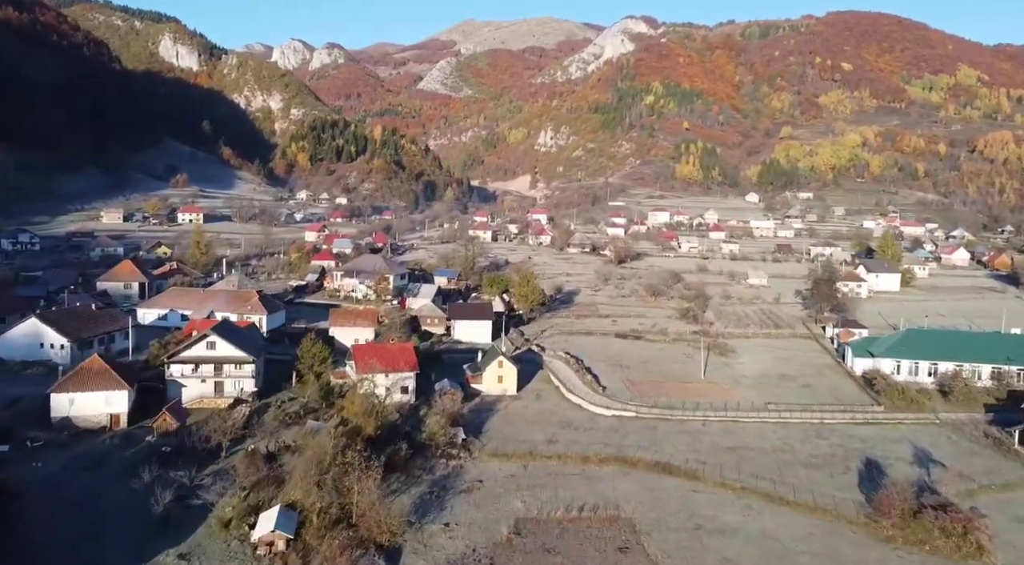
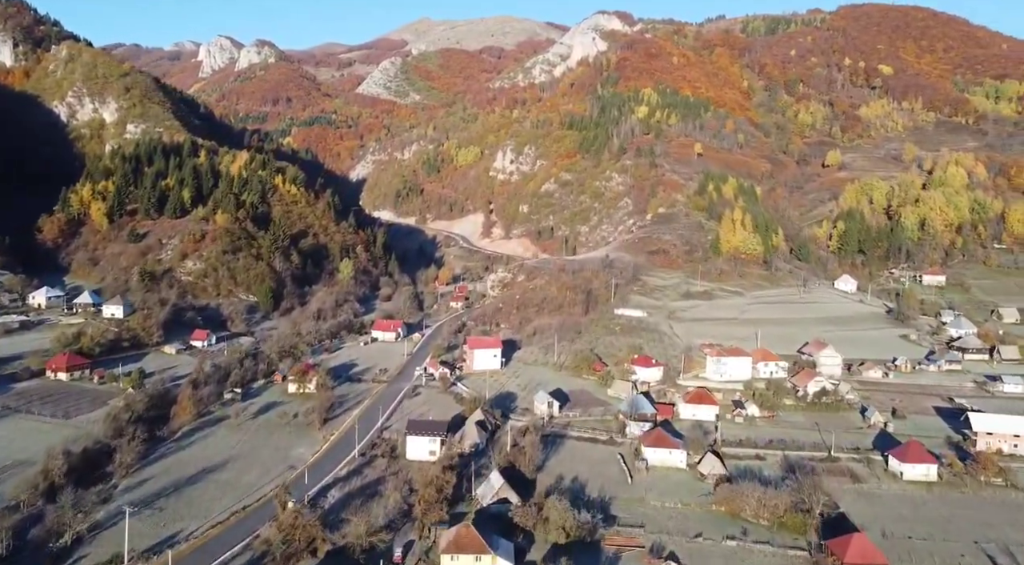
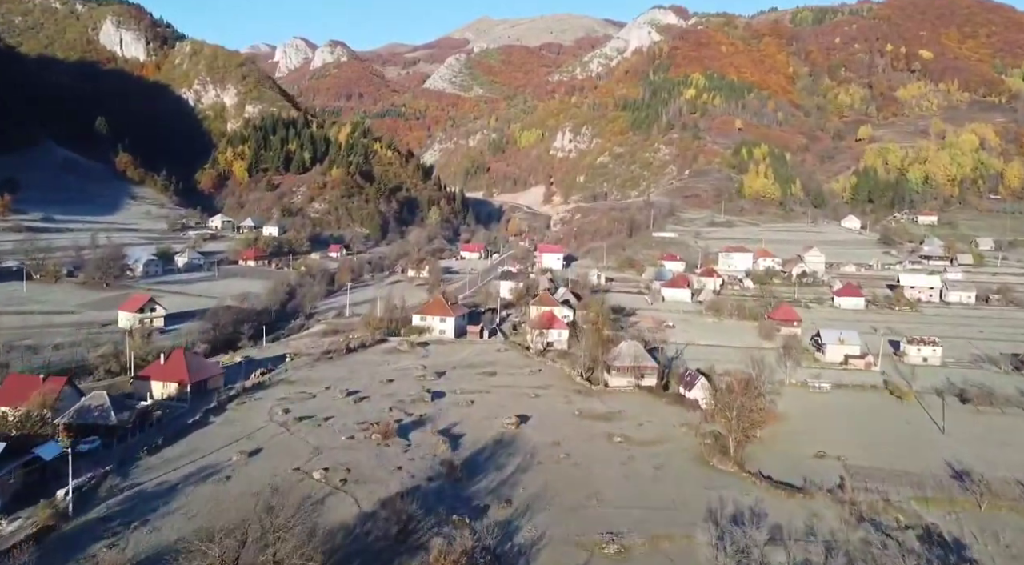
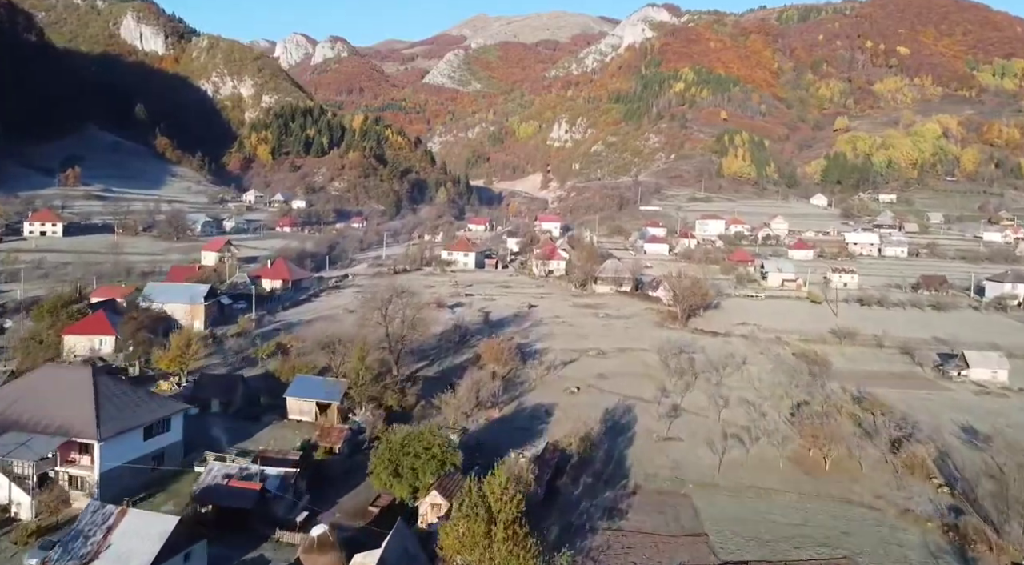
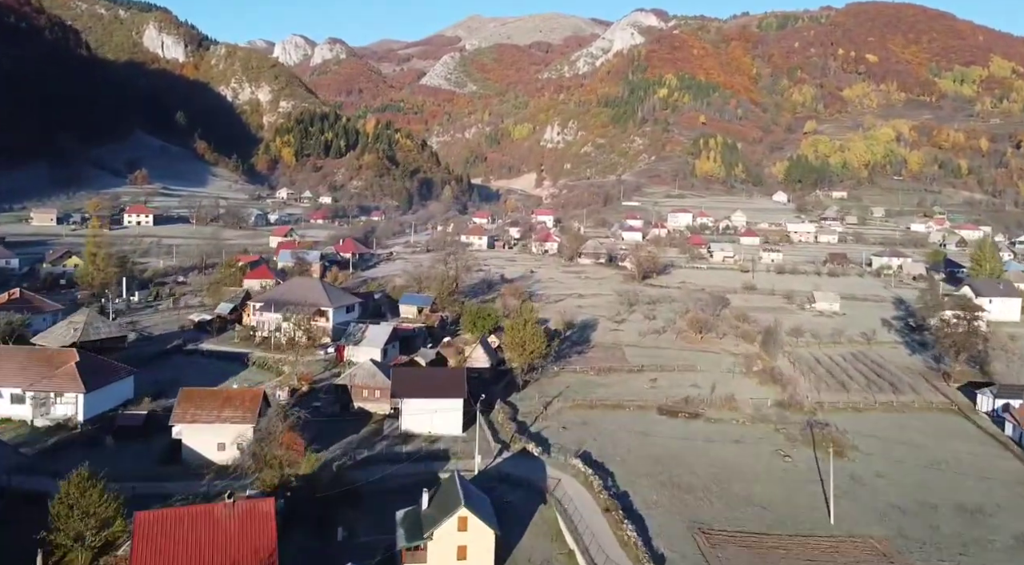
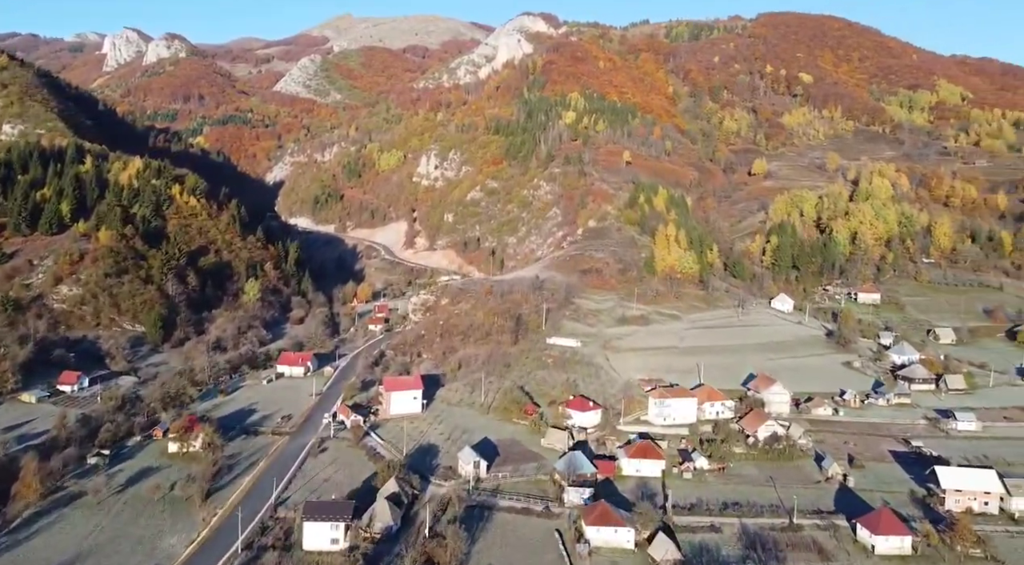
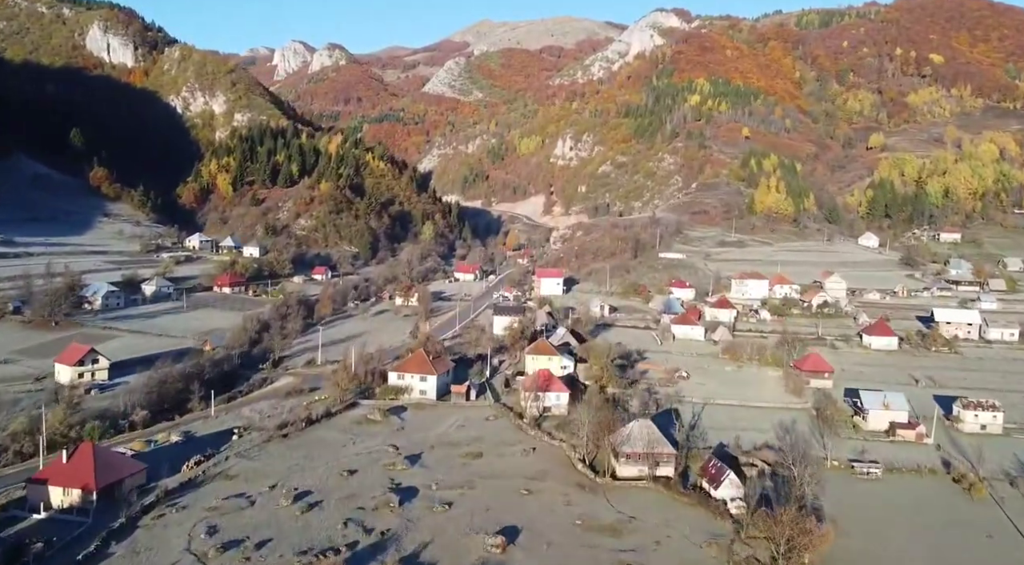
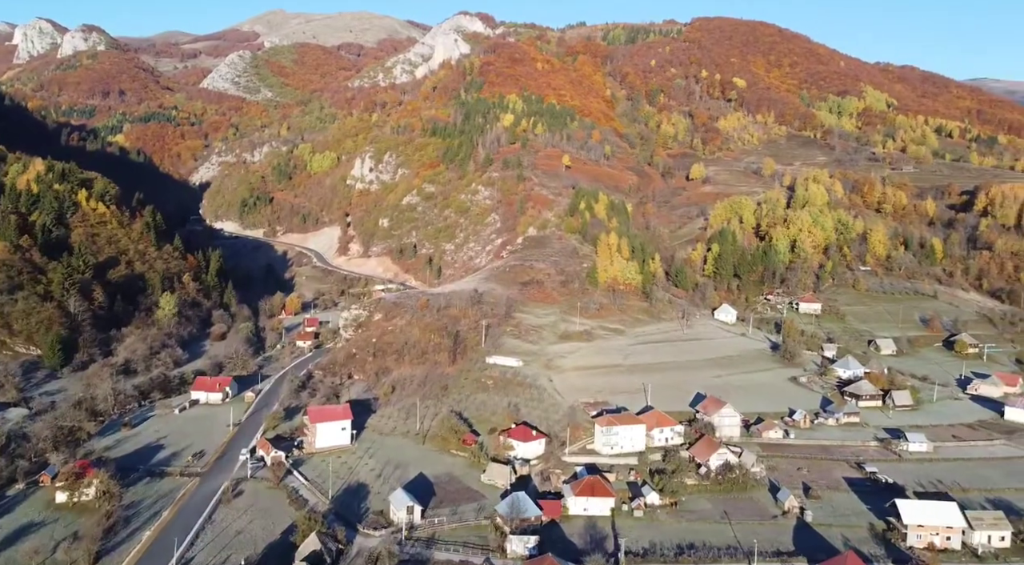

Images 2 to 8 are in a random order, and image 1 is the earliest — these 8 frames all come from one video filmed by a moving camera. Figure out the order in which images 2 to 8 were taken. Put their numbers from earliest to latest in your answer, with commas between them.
5, 4, 3, 7, 2, 6, 8
